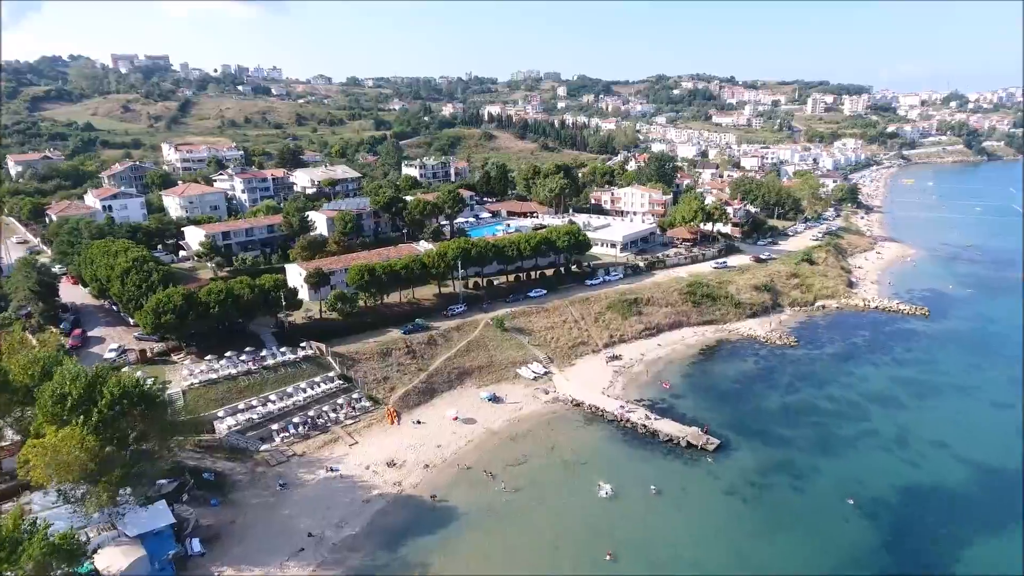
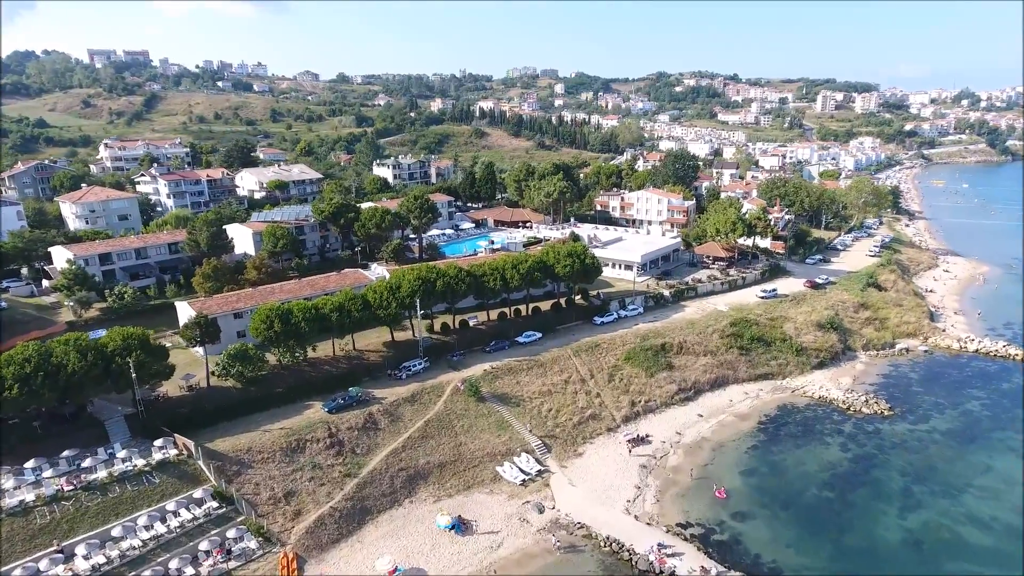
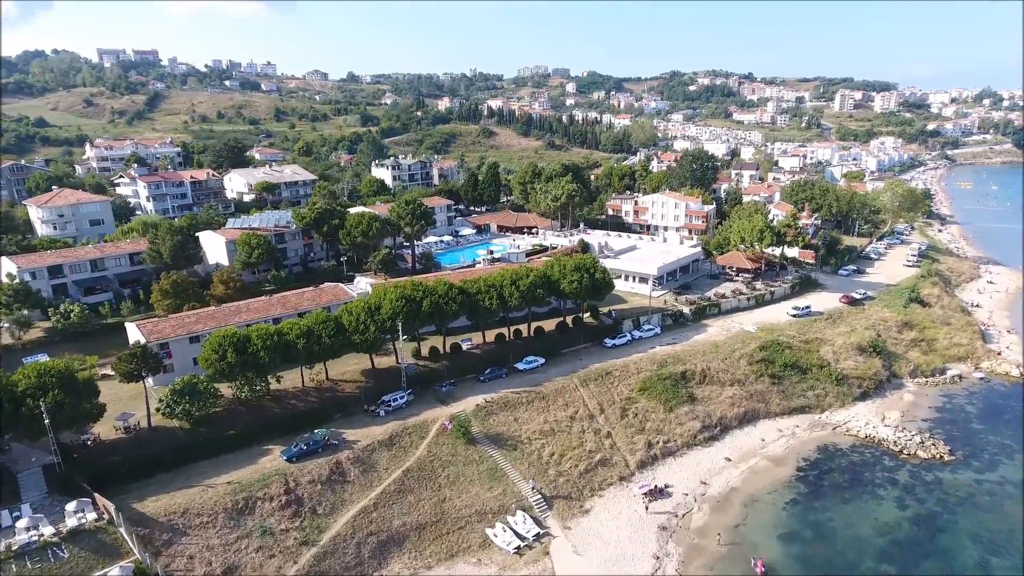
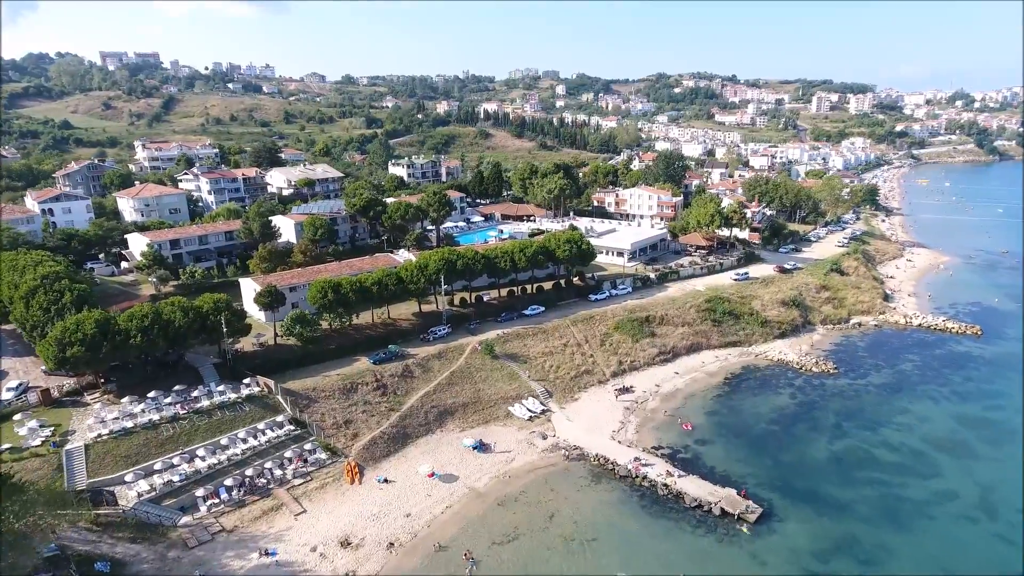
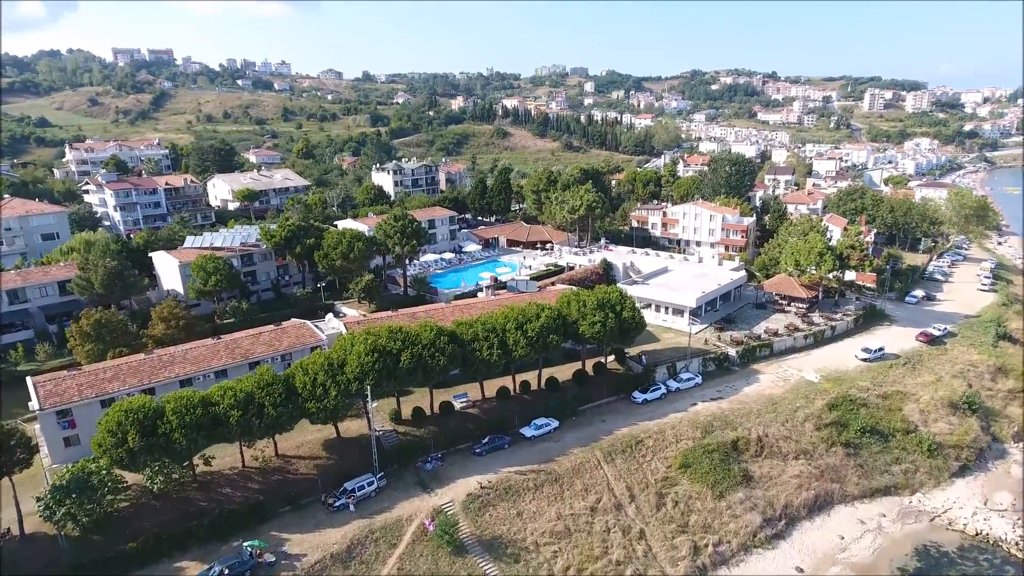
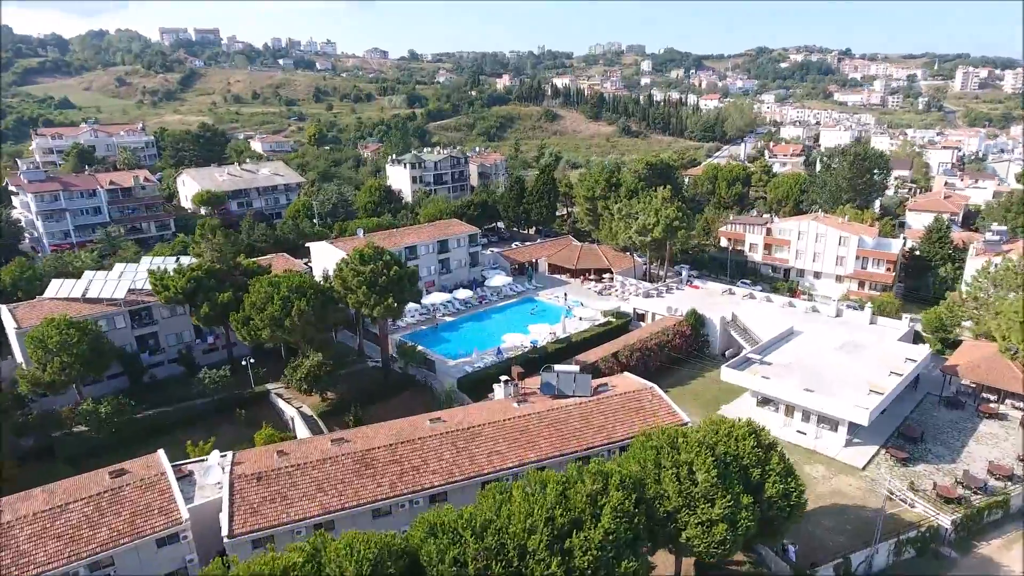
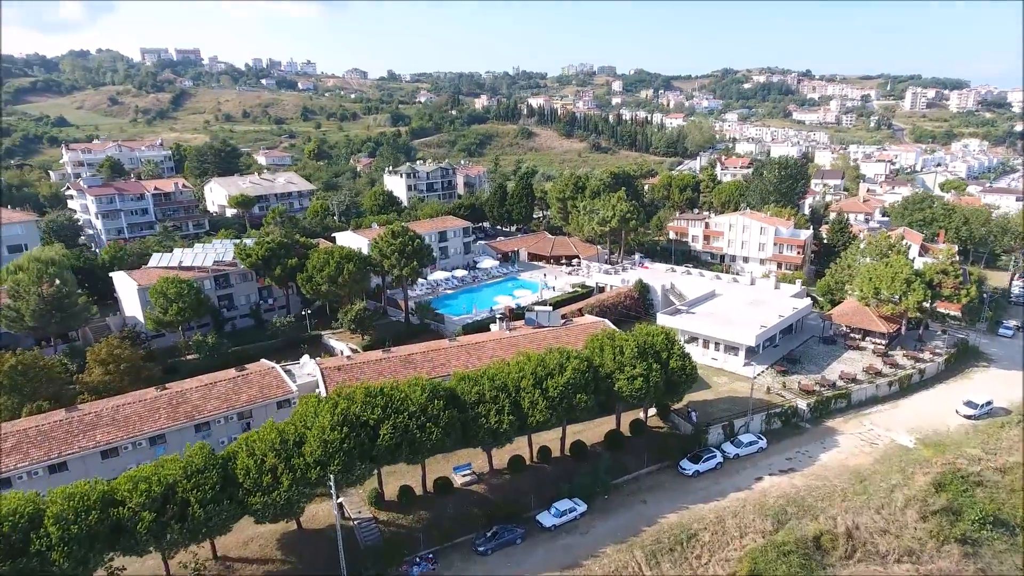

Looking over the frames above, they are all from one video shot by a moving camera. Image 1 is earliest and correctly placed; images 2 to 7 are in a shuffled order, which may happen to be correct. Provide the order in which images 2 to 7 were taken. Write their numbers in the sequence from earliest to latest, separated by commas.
4, 2, 3, 5, 7, 6
